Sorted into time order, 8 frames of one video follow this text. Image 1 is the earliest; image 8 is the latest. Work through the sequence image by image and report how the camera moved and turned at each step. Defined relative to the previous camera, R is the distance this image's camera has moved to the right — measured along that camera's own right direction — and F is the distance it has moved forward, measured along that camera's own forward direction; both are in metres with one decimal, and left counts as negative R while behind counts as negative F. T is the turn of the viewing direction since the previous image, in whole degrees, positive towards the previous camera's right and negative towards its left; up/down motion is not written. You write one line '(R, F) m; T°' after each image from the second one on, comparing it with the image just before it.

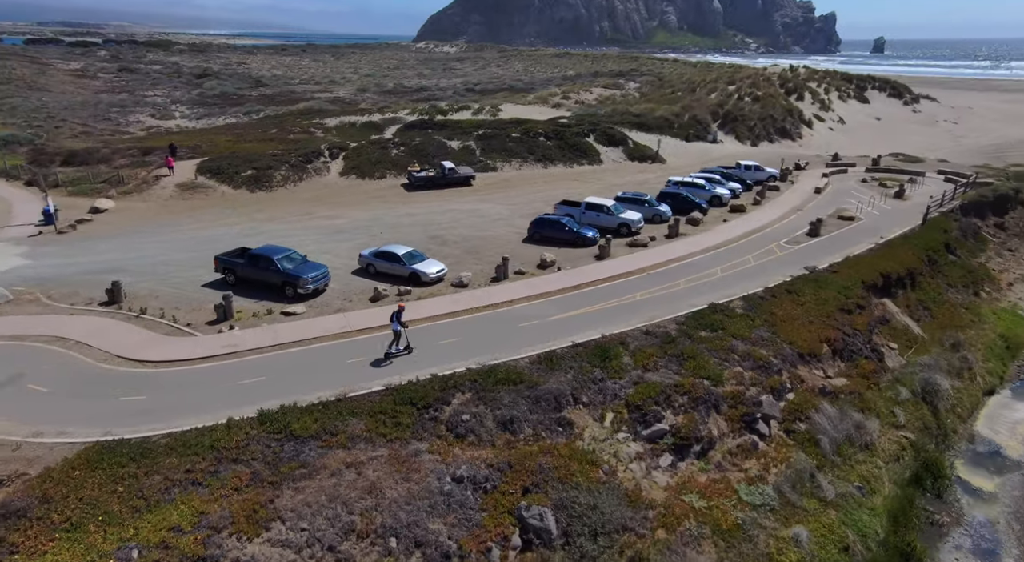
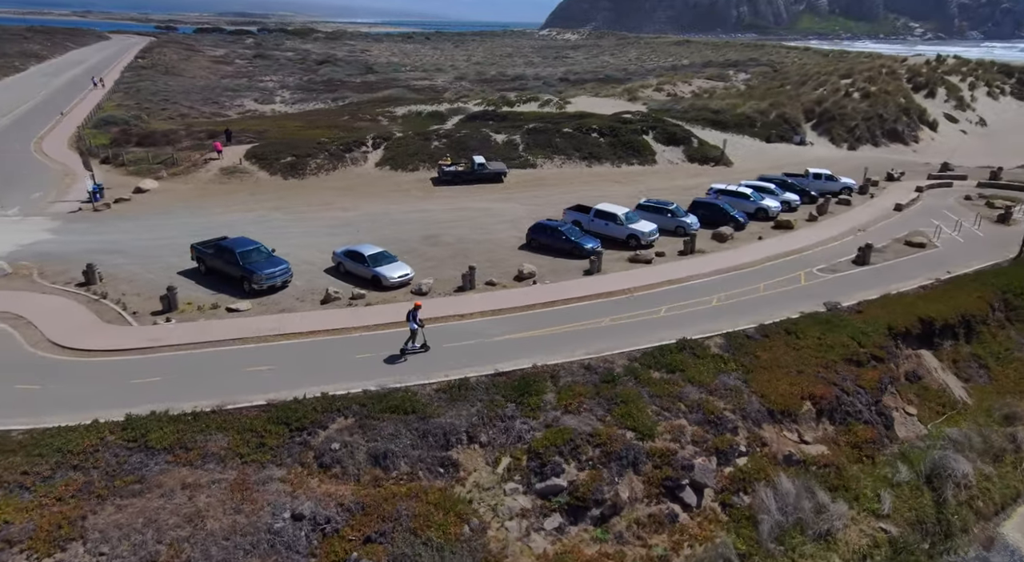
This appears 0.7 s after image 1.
(+6.1, +2.7) m; -10°
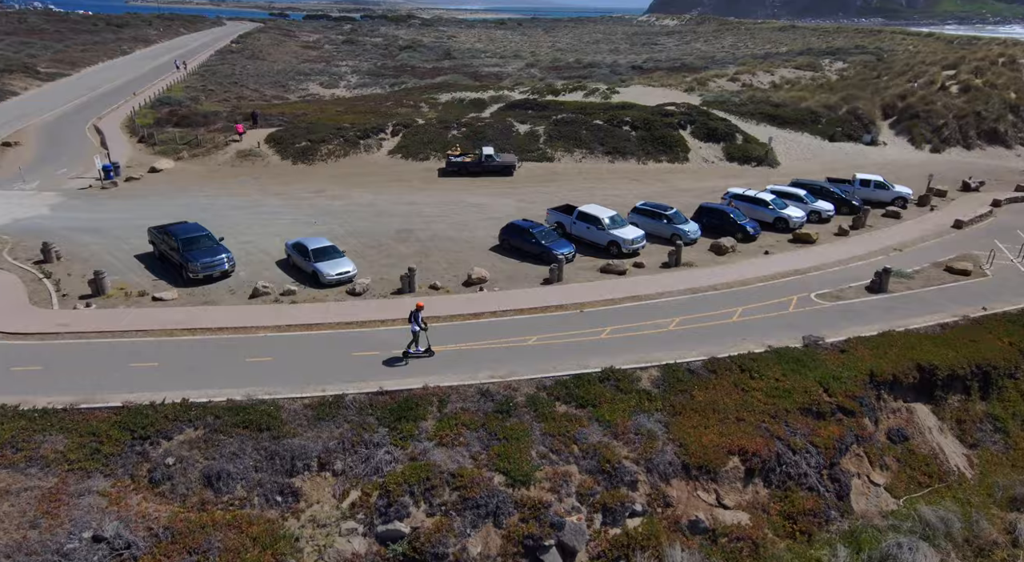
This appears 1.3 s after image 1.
(+5.7, +2.7) m; -8°
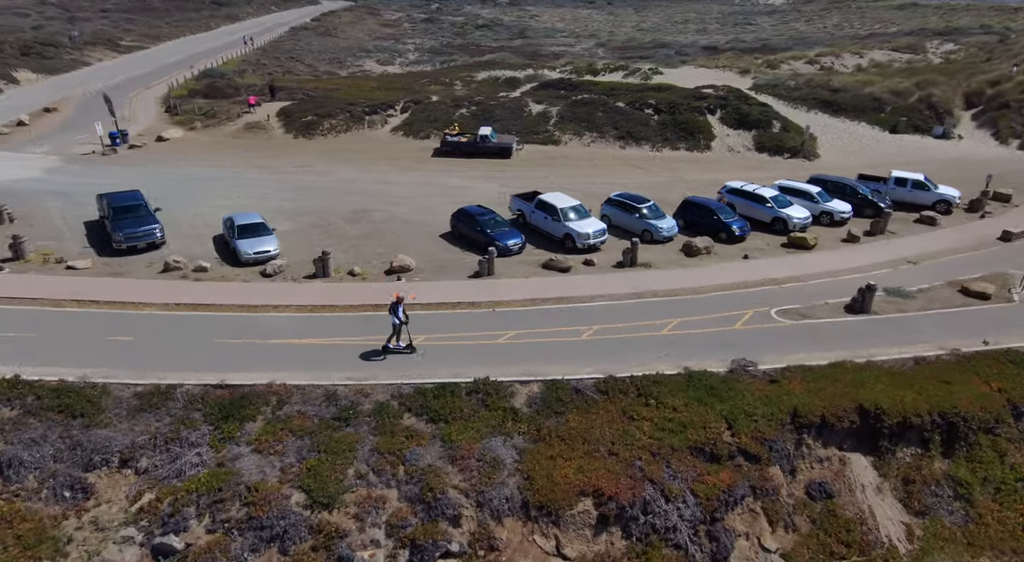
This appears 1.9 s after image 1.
(+5.9, +2.7) m; -8°
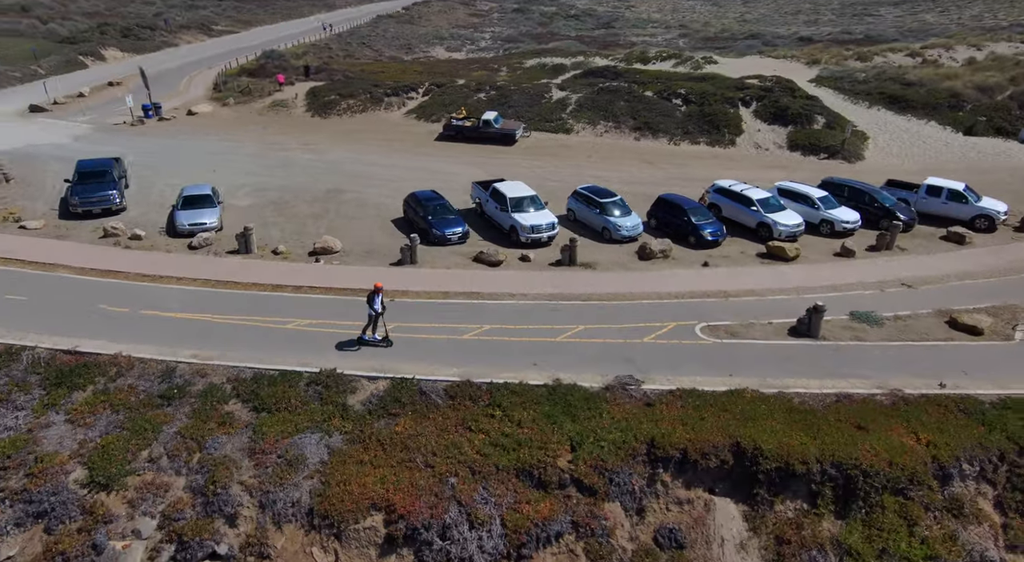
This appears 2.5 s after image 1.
(+6.0, +2.1) m; -8°
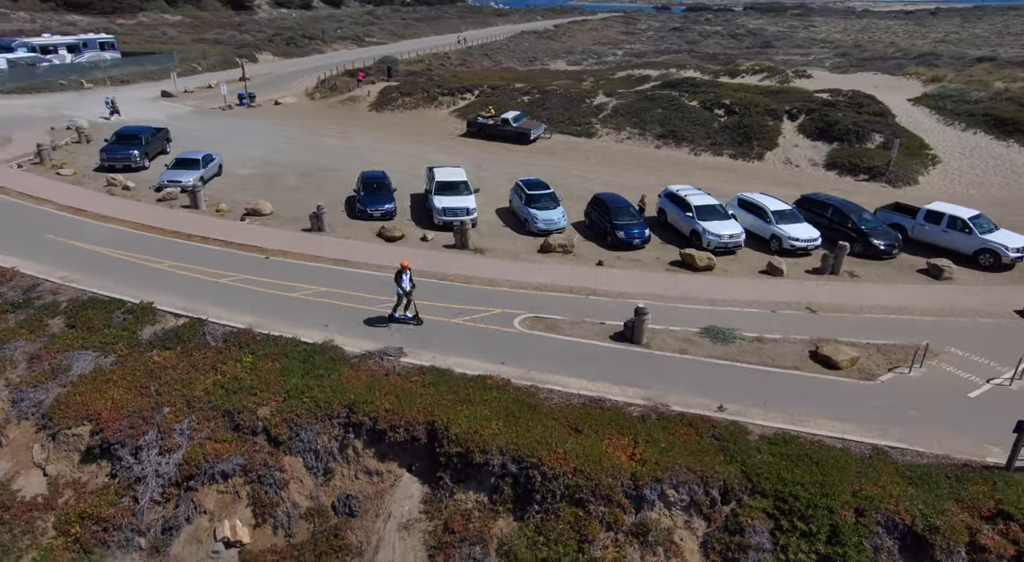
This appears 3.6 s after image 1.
(+9.3, +1.4) m; -14°
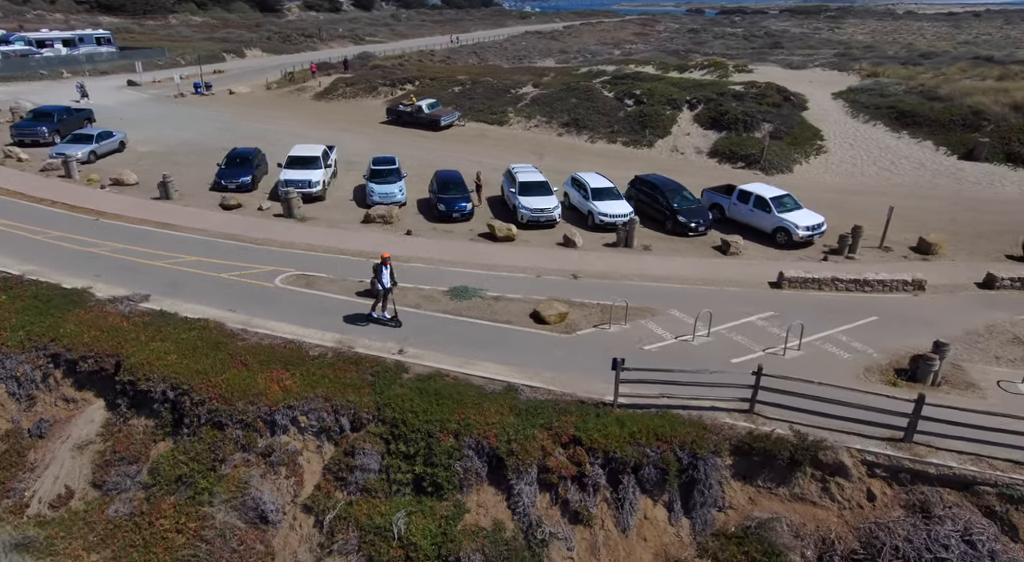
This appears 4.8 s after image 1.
(+7.6, -0.7) m; -2°
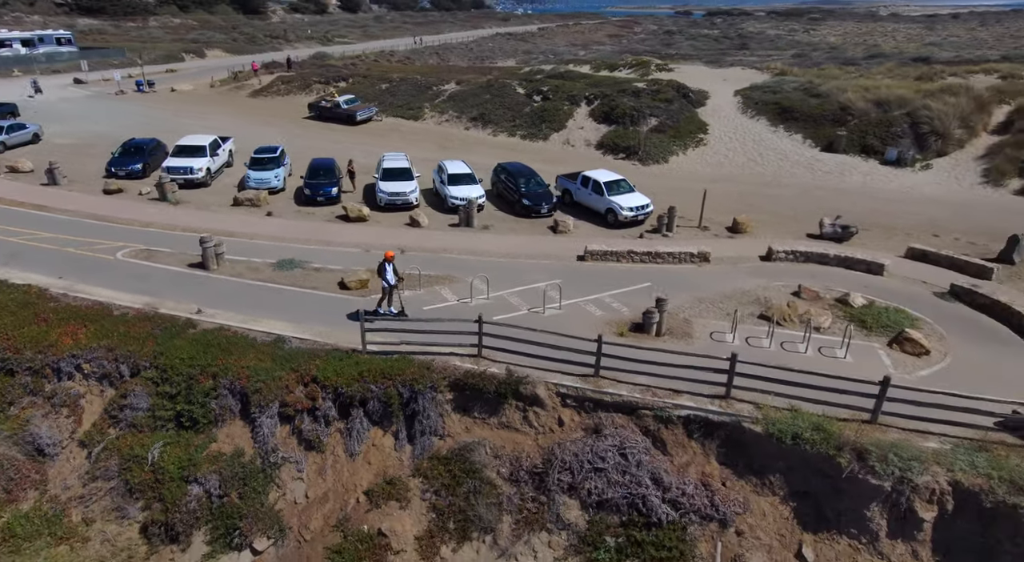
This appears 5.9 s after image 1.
(+5.0, -1.7) m; +1°
